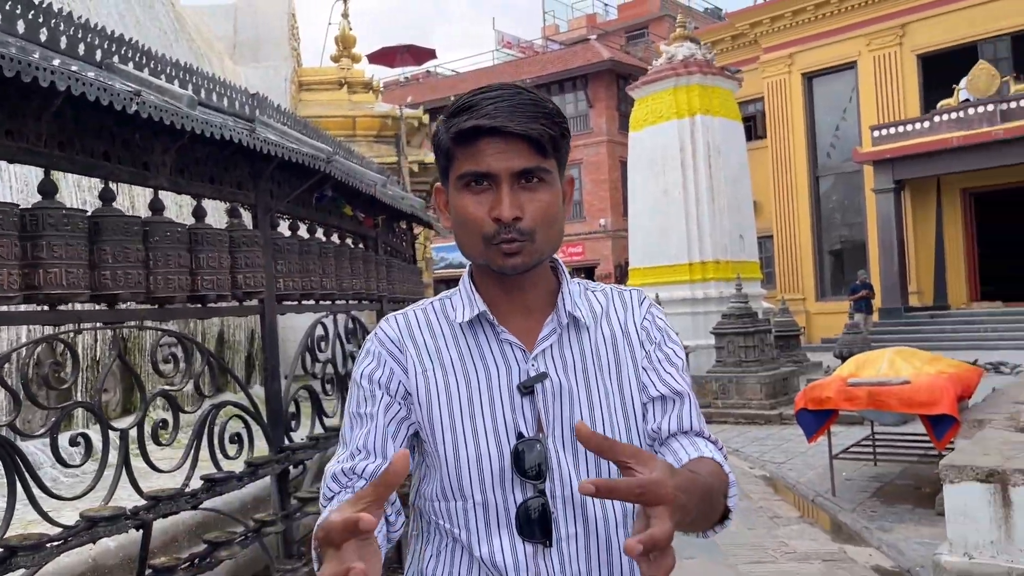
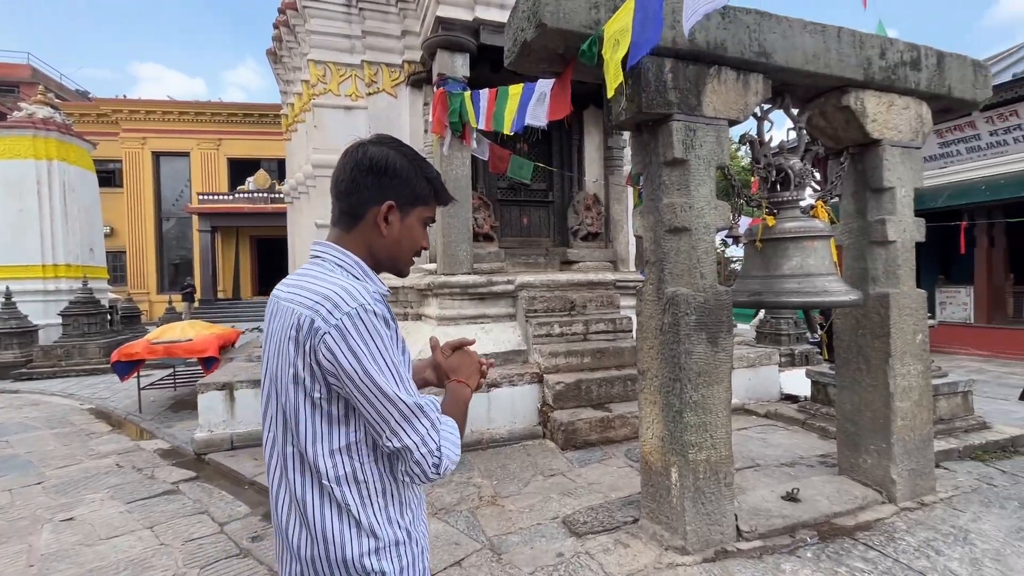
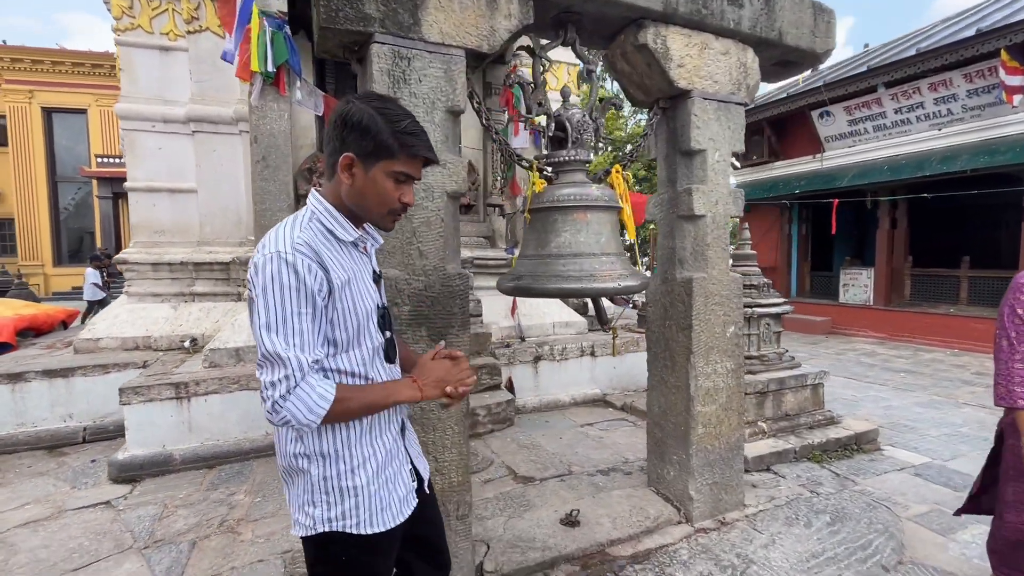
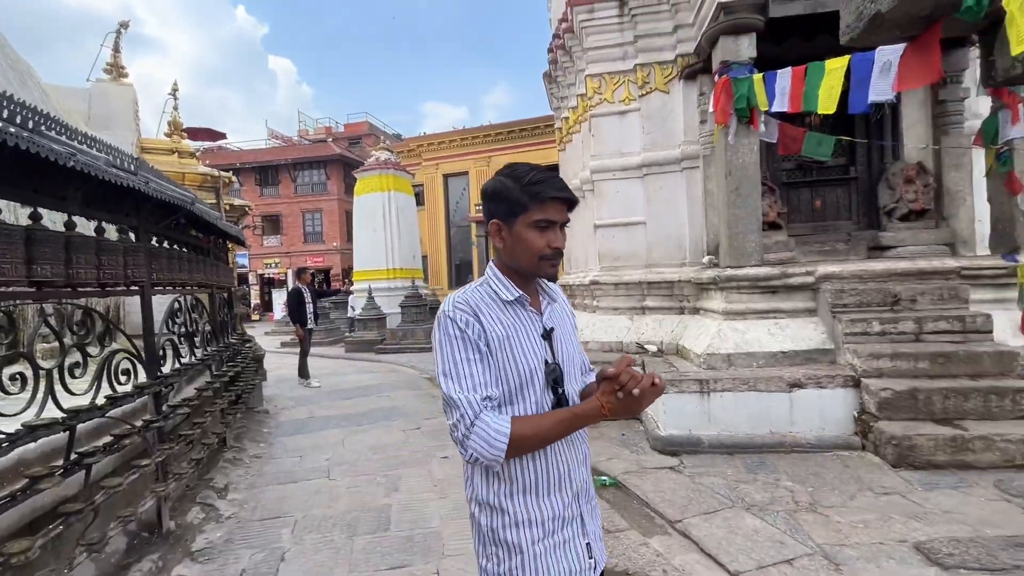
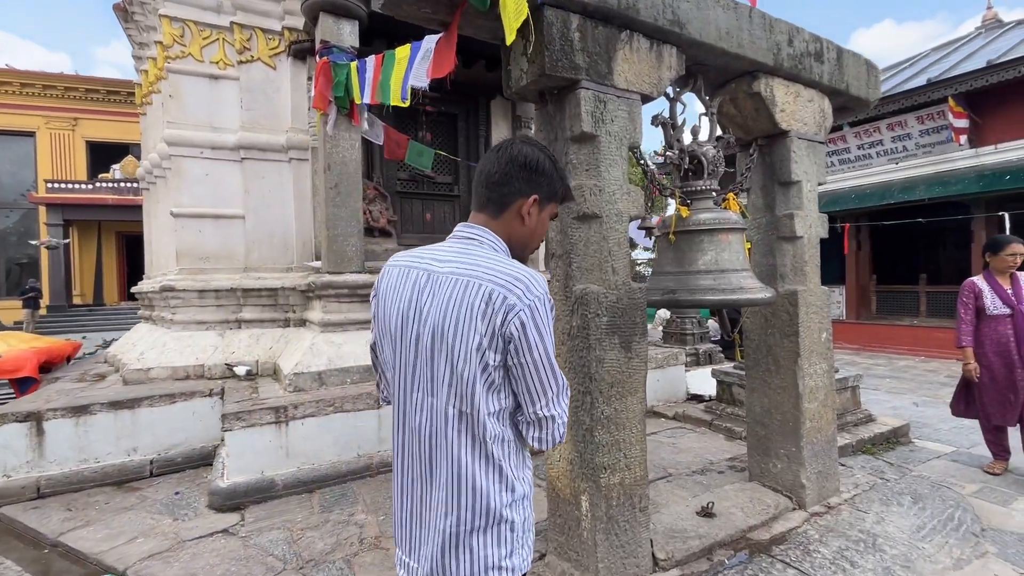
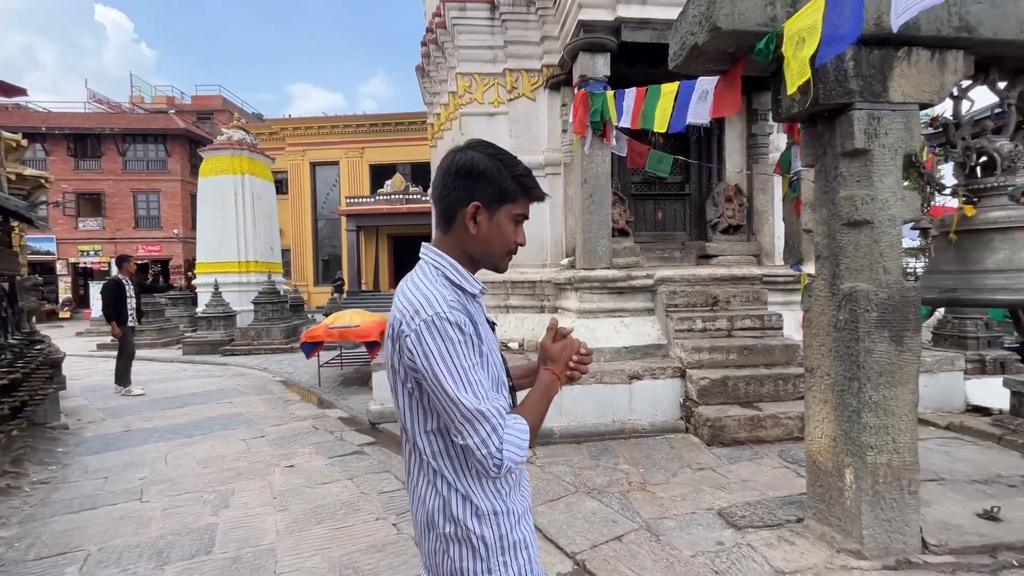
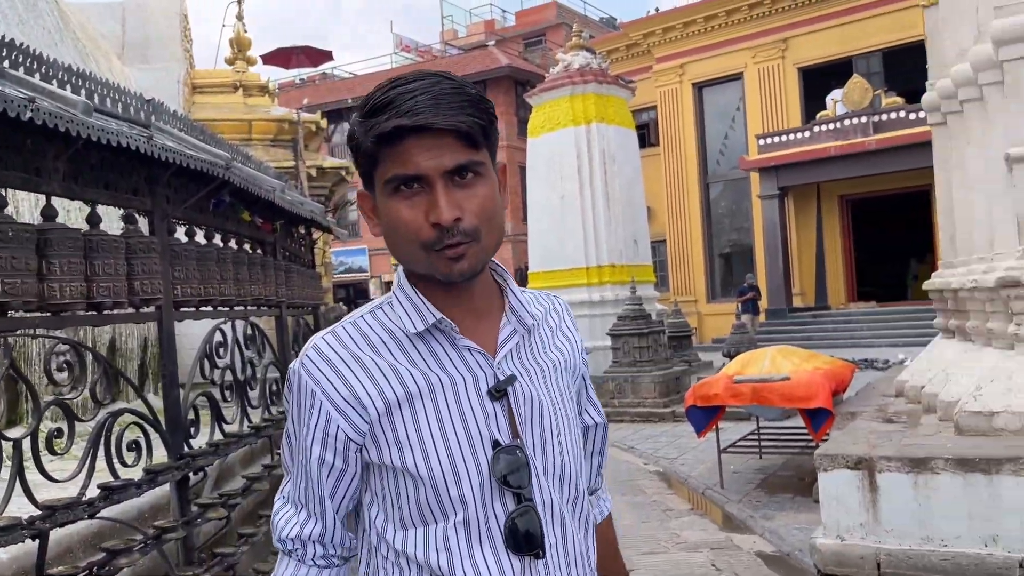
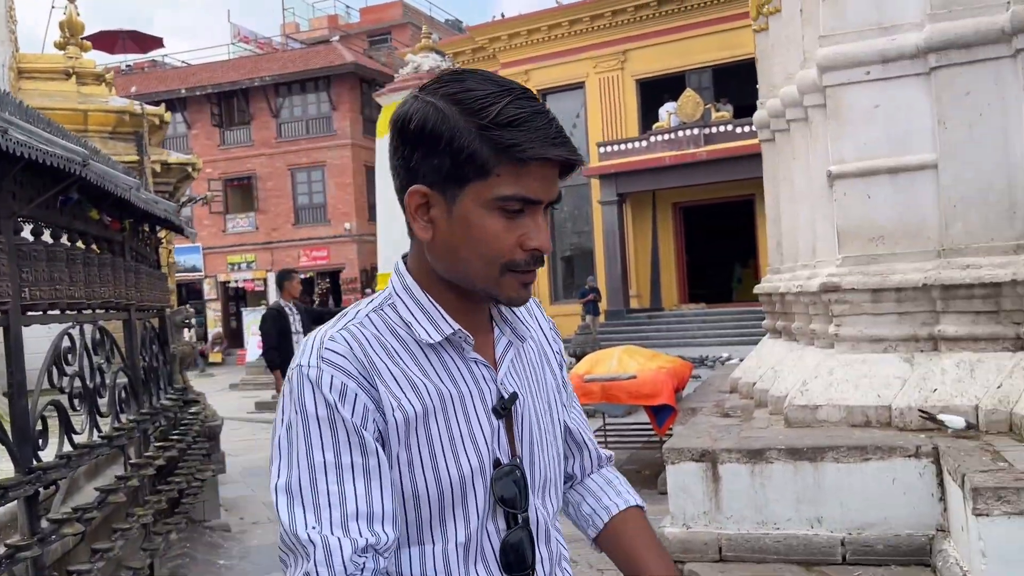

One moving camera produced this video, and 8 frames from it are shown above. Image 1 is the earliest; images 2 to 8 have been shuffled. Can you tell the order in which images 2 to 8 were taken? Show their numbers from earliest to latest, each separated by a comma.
7, 8, 4, 6, 2, 5, 3
